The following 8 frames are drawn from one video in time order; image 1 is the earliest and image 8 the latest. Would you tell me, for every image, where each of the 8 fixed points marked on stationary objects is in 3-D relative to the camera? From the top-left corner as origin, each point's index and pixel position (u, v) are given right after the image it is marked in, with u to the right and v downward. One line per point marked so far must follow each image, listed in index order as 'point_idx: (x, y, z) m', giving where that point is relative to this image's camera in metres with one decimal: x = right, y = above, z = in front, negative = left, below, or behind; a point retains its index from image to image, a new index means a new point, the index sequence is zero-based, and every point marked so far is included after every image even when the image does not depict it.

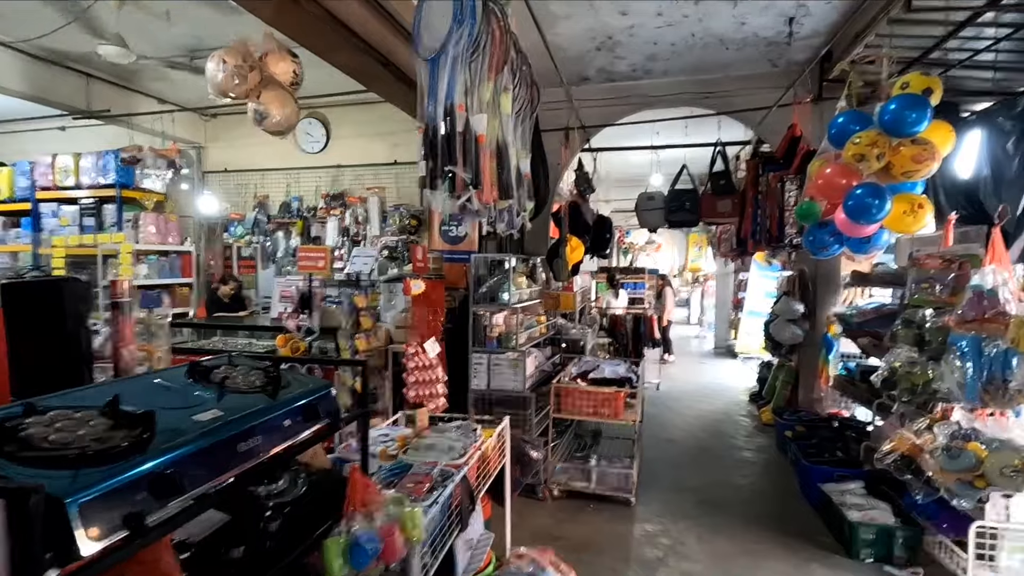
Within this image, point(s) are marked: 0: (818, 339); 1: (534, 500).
0: (+2.9, -0.5, +5.1) m
1: (+0.2, -1.5, +3.9) m
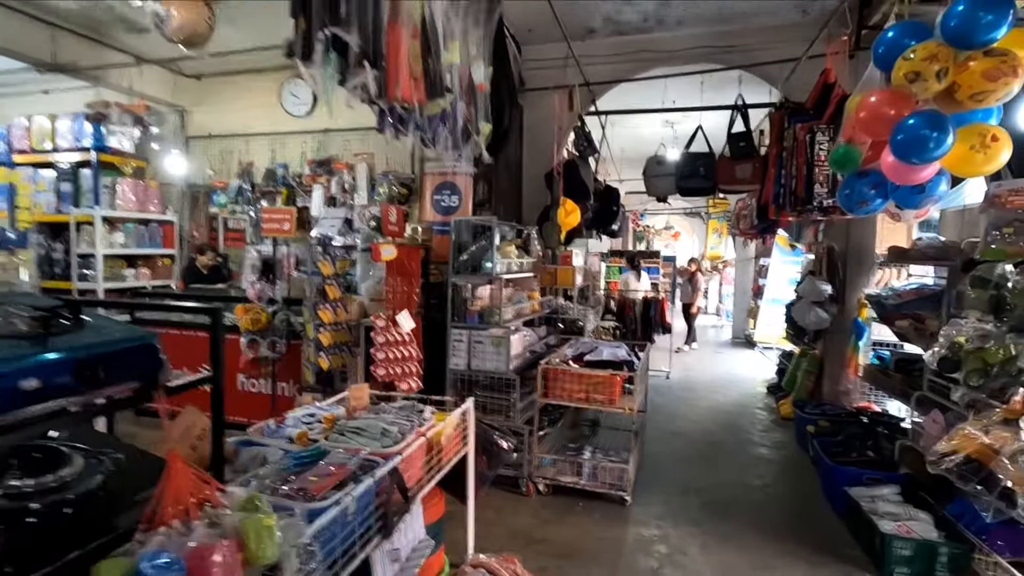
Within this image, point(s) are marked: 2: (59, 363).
0: (+2.8, -0.3, +4.5) m
1: (0.0, -1.3, +3.4) m
2: (-0.7, -0.1, +0.9) m
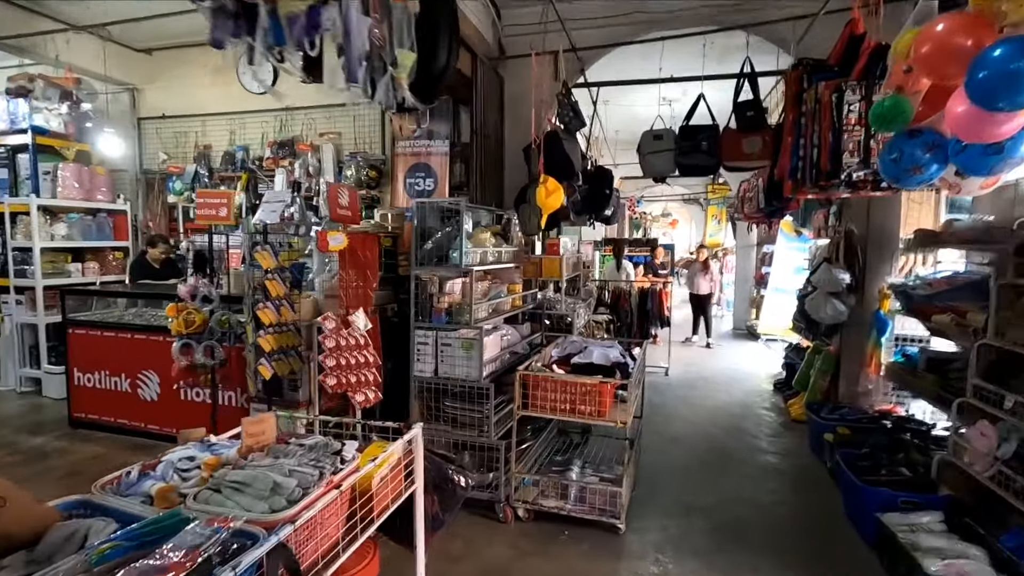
0: (+2.7, -0.2, +4.1) m
1: (-0.1, -1.3, +3.0) m
2: (-0.9, -0.1, +0.4) m
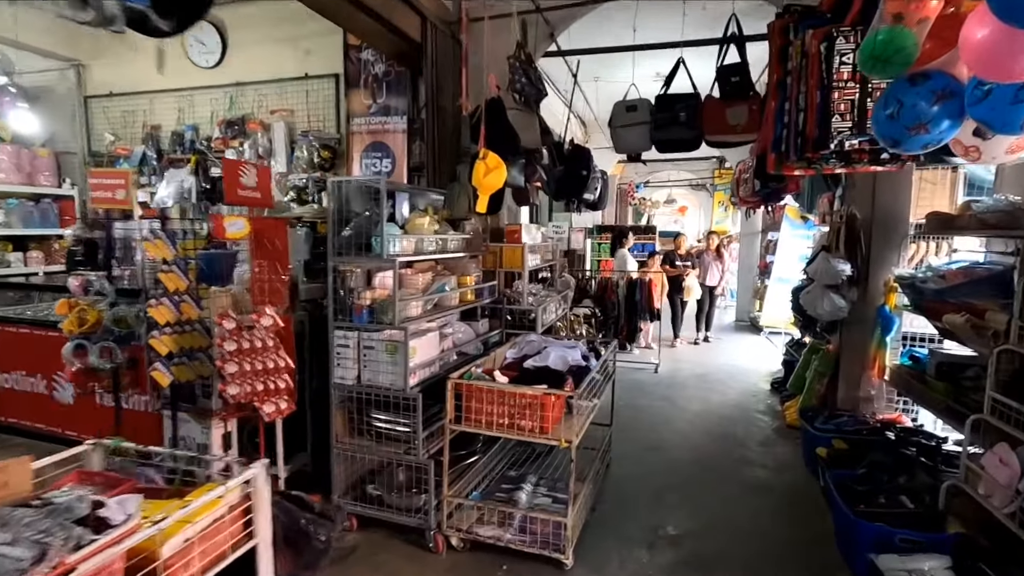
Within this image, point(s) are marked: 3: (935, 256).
0: (+2.4, -0.2, +3.6) m
1: (-0.4, -1.3, +2.6) m
2: (-1.3, -0.2, 0.0) m
3: (+2.8, +0.2, +3.5) m
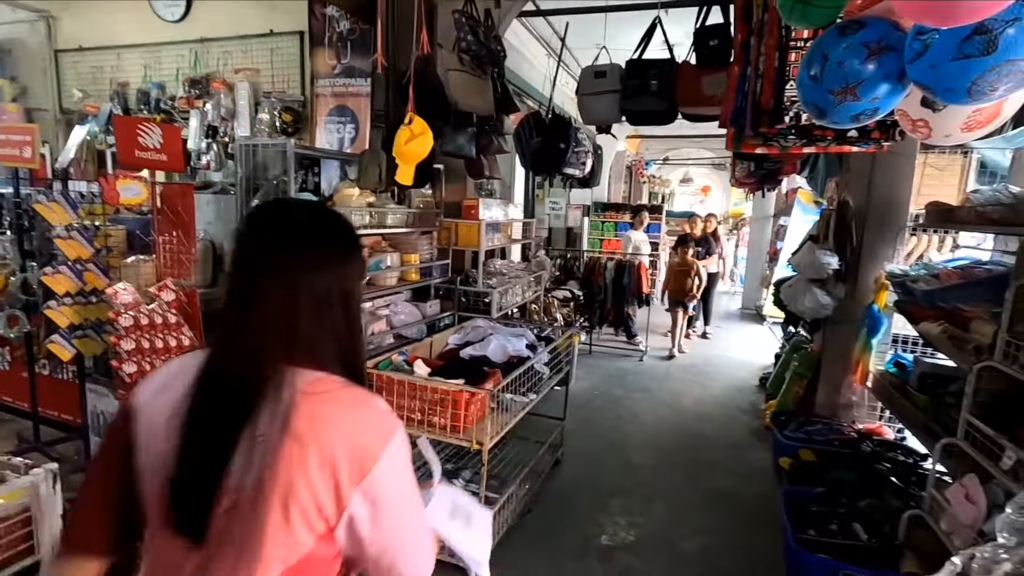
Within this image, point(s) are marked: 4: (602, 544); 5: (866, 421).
0: (+2.1, -0.1, +3.2) m
1: (-0.8, -1.2, +2.4) m
2: (-1.7, -0.2, -0.2) m
3: (+2.5, +0.2, +3.2) m
4: (+0.4, -1.2, +2.6) m
5: (+2.2, -0.8, +3.3) m
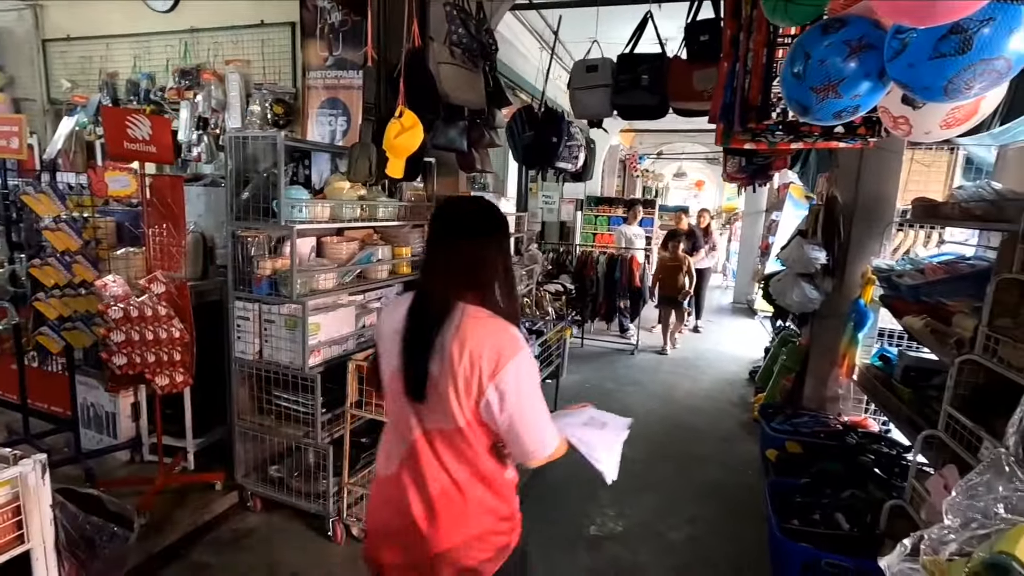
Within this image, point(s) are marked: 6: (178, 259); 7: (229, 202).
0: (+2.0, -0.1, +3.3) m
1: (-0.9, -1.1, +2.4) m
2: (-1.7, -0.2, -0.2) m
3: (+2.5, +0.3, +3.2) m
4: (+0.4, -1.2, +2.6) m
5: (+2.1, -0.8, +3.3) m
6: (-1.6, +0.1, +2.5) m
7: (-1.3, +0.4, +2.4) m
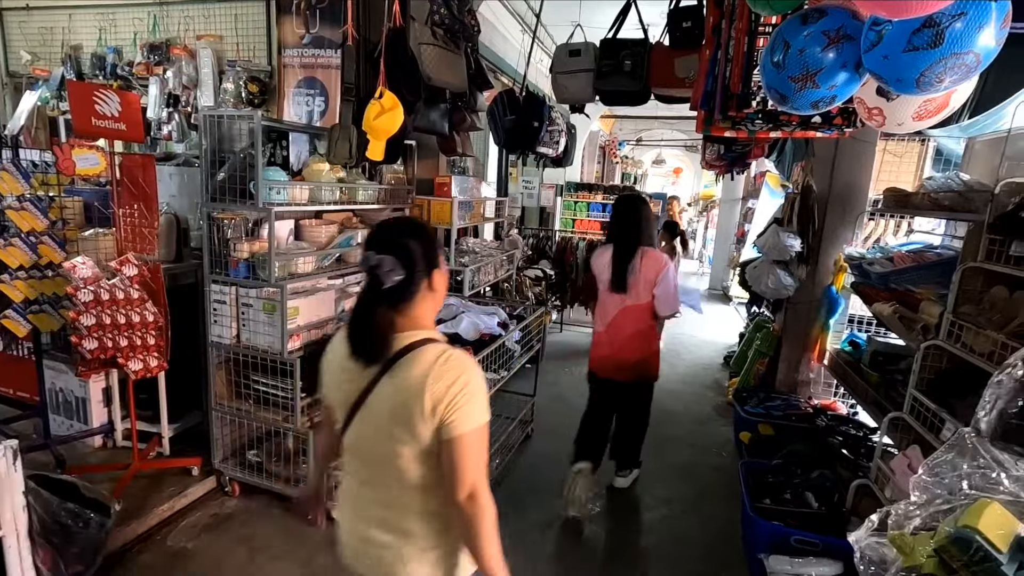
0: (+1.9, 0.0, +3.4) m
1: (-0.9, -1.1, +2.4) m
2: (-1.7, -0.2, -0.3) m
3: (+2.3, +0.3, +3.3) m
4: (+0.3, -1.1, +2.7) m
5: (+2.0, -0.7, +3.4) m
6: (-1.6, +0.2, +2.5) m
7: (-1.3, +0.5, +2.3) m
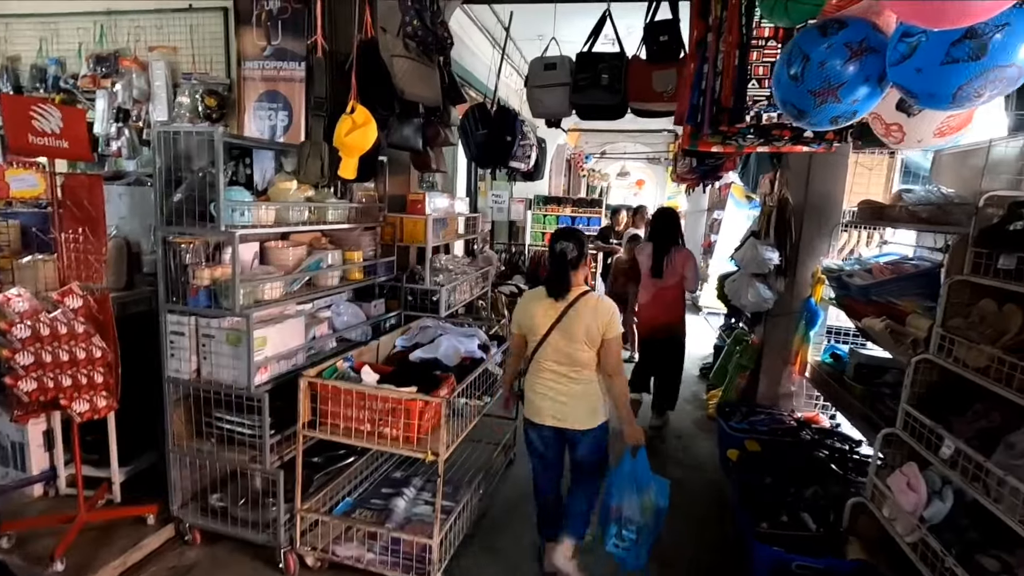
0: (+1.8, -0.1, +3.4) m
1: (-1.0, -1.2, +2.2) m
2: (-1.6, -0.2, -0.5) m
3: (+2.2, +0.3, +3.3) m
4: (+0.2, -1.2, +2.5) m
5: (+1.9, -0.8, +3.4) m
6: (-1.7, +0.1, +2.2) m
7: (-1.4, +0.3, +2.1) m
